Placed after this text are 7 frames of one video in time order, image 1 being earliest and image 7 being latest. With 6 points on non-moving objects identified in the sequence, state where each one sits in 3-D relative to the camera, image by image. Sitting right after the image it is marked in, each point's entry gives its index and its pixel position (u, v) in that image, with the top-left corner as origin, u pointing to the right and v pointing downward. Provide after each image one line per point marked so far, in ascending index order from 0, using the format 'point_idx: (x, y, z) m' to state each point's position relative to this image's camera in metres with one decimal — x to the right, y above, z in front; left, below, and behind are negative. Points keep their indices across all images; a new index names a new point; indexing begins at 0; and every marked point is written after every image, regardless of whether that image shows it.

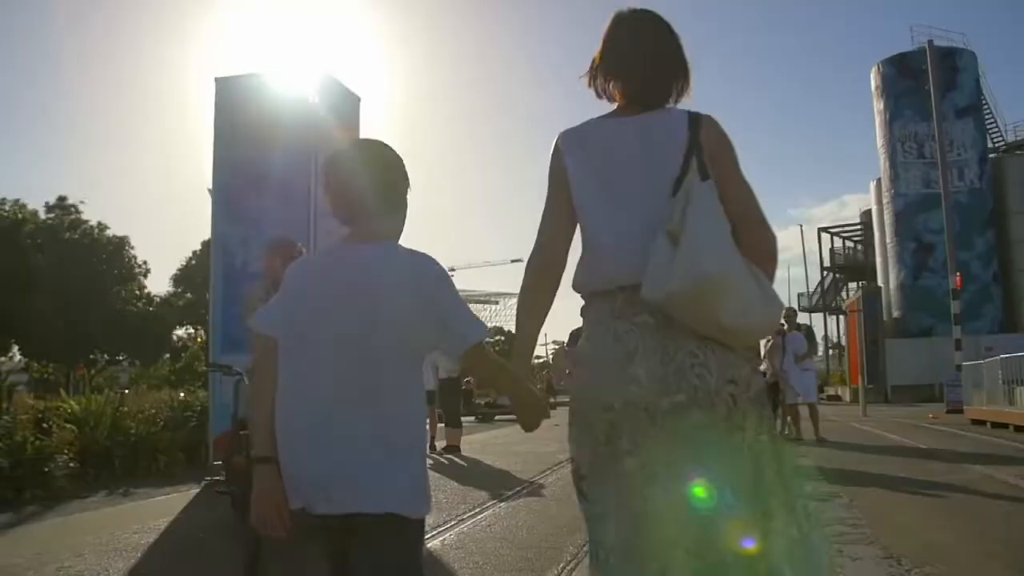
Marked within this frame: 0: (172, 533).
0: (-2.2, -1.6, +6.5) m
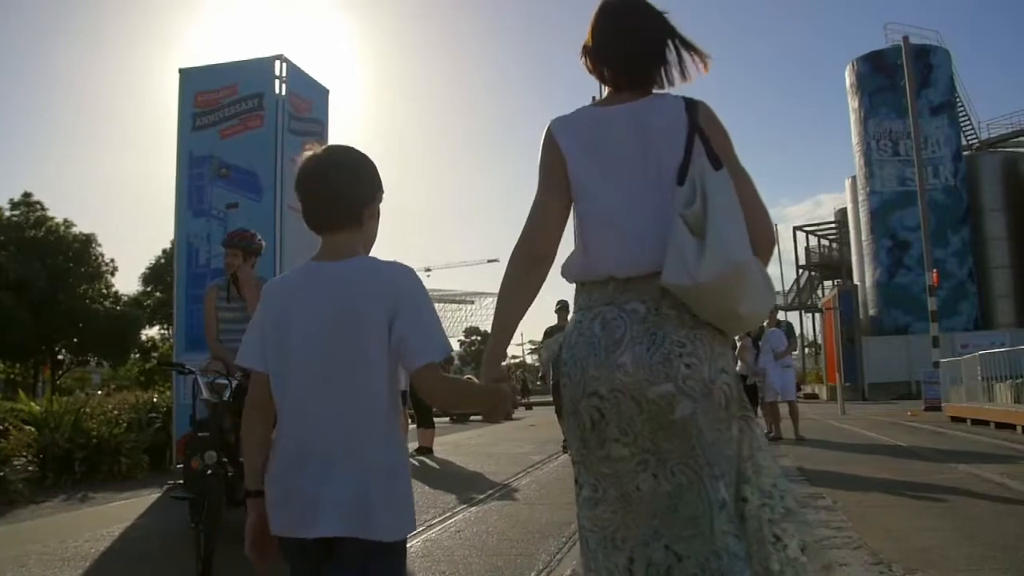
0: (-2.4, -1.5, +6.2) m
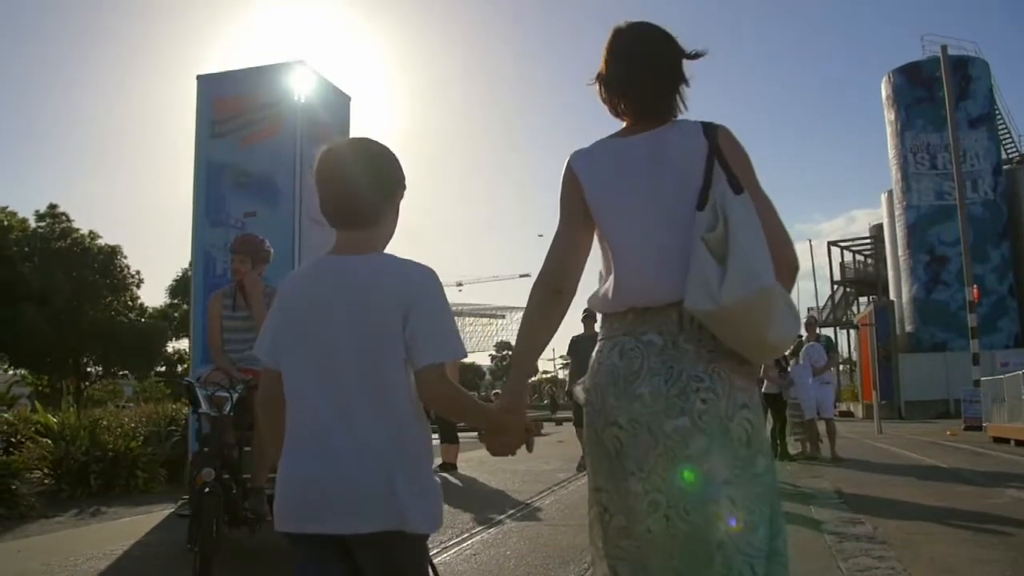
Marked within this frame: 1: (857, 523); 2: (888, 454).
0: (-2.2, -1.6, +6.0) m
1: (+2.3, -1.6, +6.8) m
2: (+5.4, -2.4, +14.7) m
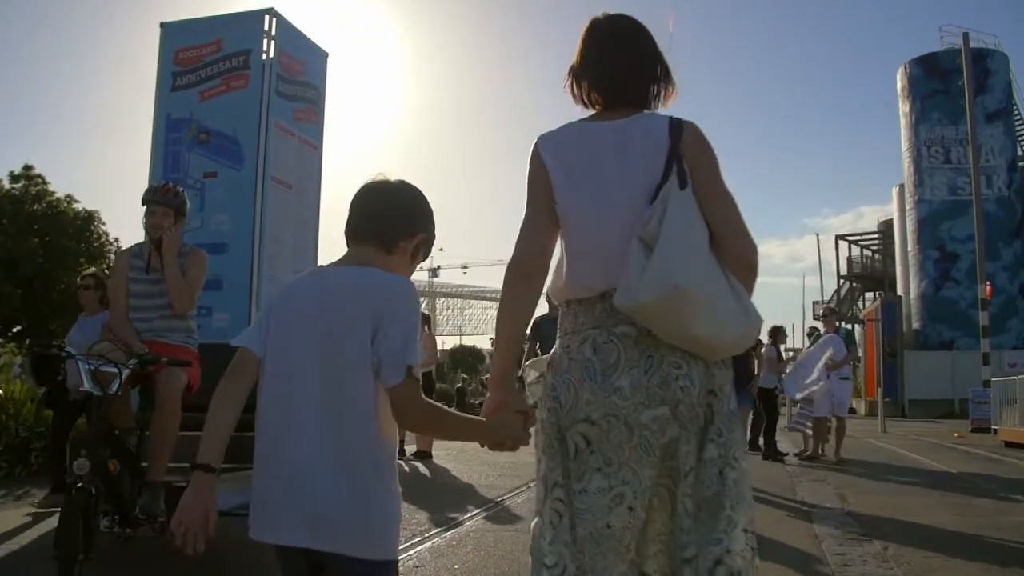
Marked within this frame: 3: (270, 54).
0: (-2.5, -1.4, +5.3) m
1: (+2.1, -1.5, +6.1) m
2: (+5.2, -2.3, +14.0) m
3: (-2.2, +2.1, +9.5) m
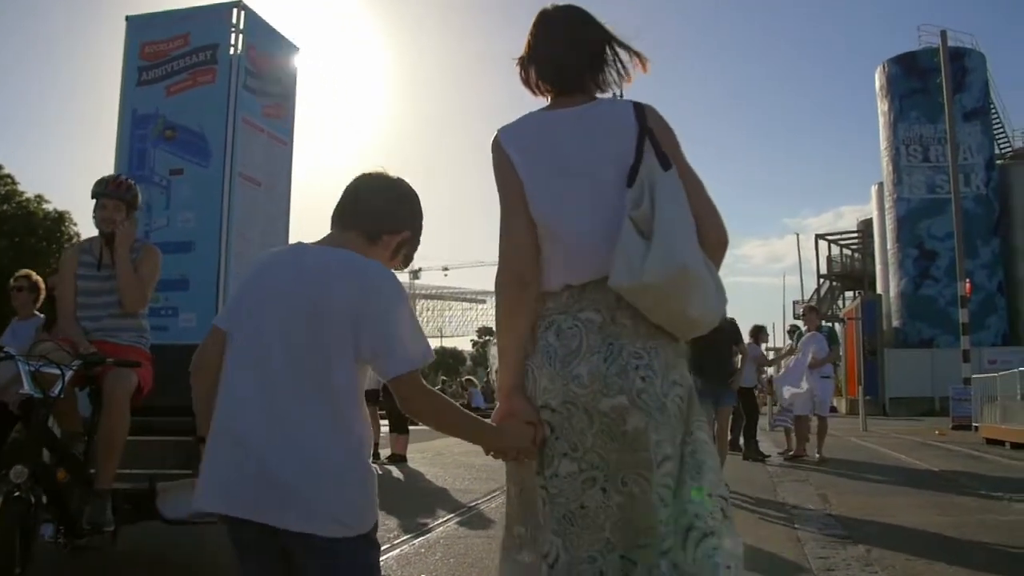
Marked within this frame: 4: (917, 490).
0: (-2.6, -1.4, +5.1) m
1: (+2.0, -1.5, +5.9) m
2: (+4.9, -2.3, +13.9) m
3: (-2.5, +2.1, +9.2) m
4: (+3.4, -1.7, +8.6) m
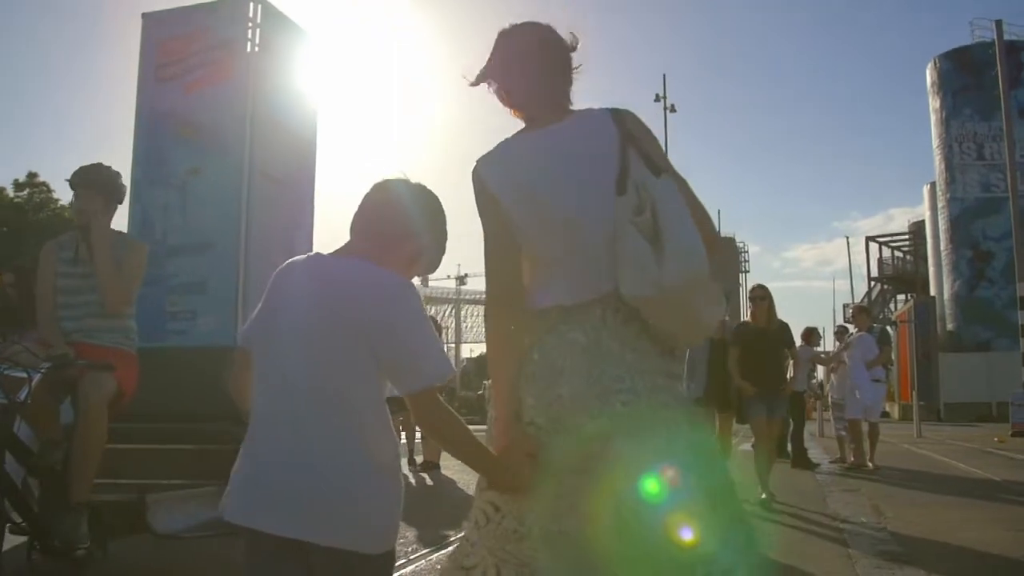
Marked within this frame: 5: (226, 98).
0: (-2.5, -1.4, +4.8) m
1: (+2.1, -1.5, +5.5) m
2: (+5.4, -2.3, +13.3) m
3: (-2.2, +2.1, +9.0) m
4: (+3.7, -1.7, +8.1) m
5: (-2.5, +1.7, +9.7) m
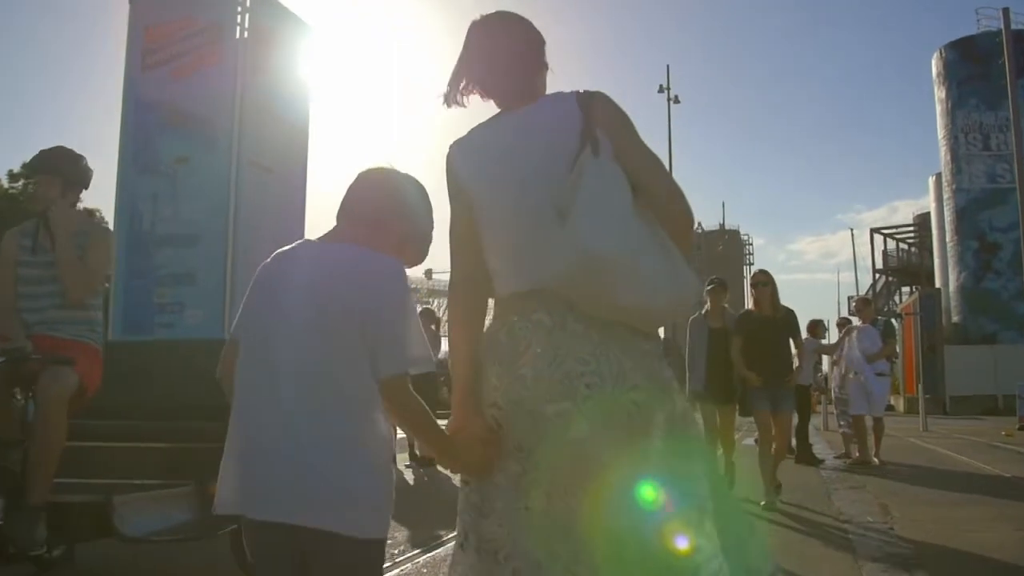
0: (-2.5, -1.3, +4.6) m
1: (+2.1, -1.4, +5.3) m
2: (+5.4, -2.2, +13.0) m
3: (-2.2, +2.2, +8.8) m
4: (+3.6, -1.6, +7.9) m
5: (-2.5, +1.8, +9.5) m
